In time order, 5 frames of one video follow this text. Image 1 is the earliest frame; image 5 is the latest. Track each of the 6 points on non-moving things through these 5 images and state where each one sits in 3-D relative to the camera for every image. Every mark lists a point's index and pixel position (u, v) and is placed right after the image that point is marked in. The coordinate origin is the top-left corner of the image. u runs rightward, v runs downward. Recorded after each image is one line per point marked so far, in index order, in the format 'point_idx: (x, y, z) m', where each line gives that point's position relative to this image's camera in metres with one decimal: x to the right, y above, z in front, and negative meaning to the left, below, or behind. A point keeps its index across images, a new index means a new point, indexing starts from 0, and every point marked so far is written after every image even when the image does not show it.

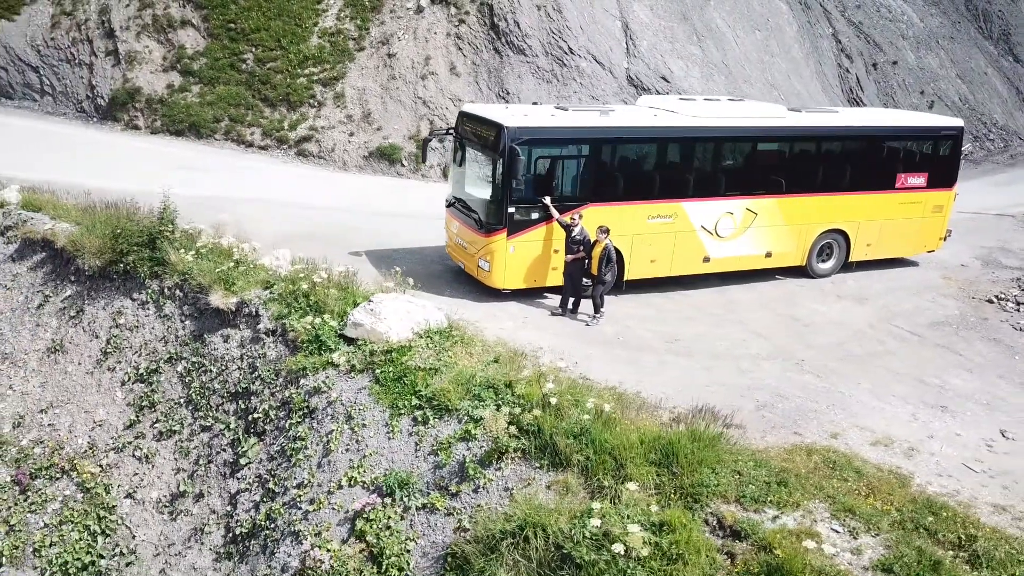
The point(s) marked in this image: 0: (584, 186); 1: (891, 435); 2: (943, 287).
0: (+1.3, +1.8, +14.1) m
1: (+4.8, -1.9, +10.4) m
2: (+9.0, +0.1, +16.9) m
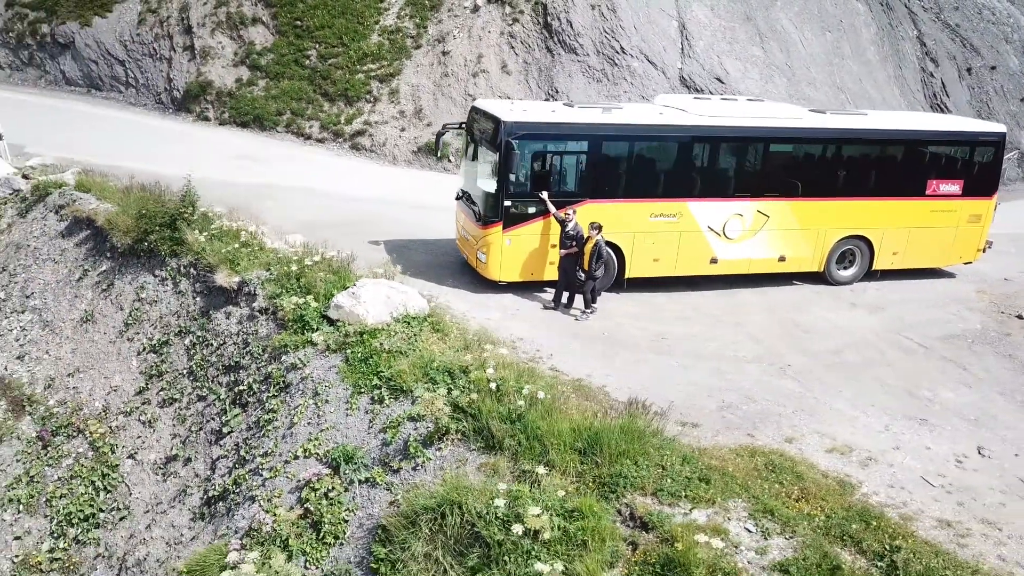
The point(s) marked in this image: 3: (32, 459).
0: (+1.3, +1.9, +14.2) m
1: (+4.2, -1.9, +10.1) m
2: (+9.2, -0.2, +16.1) m
3: (-7.8, -2.8, +13.4) m
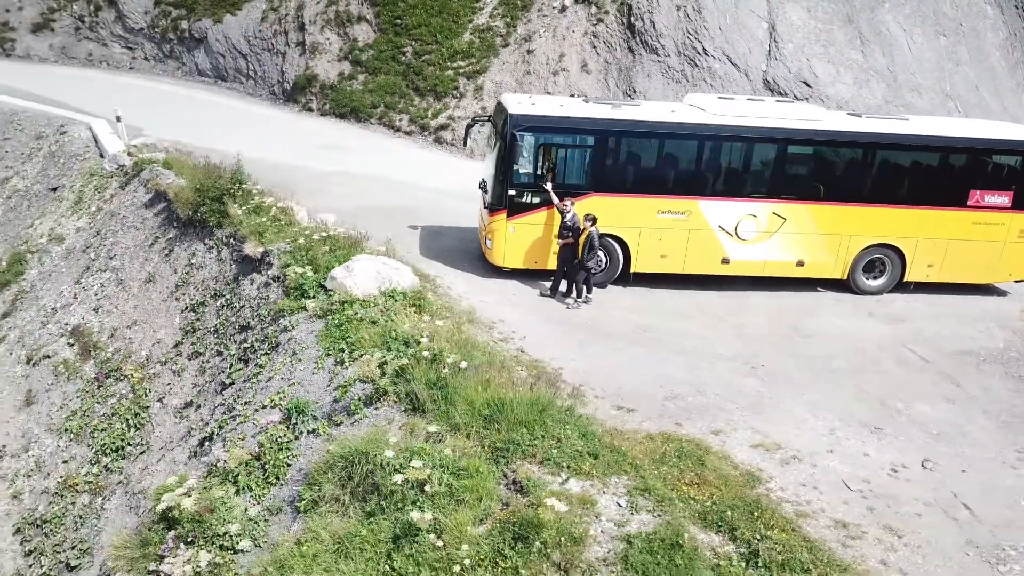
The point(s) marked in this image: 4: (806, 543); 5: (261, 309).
0: (+1.4, +2.0, +14.6) m
1: (+3.4, -1.9, +10.1) m
2: (+9.4, -0.5, +15.1) m
3: (-8.0, -2.0, +15.4) m
4: (+3.0, -2.6, +8.2) m
5: (-4.3, -0.4, +13.8) m
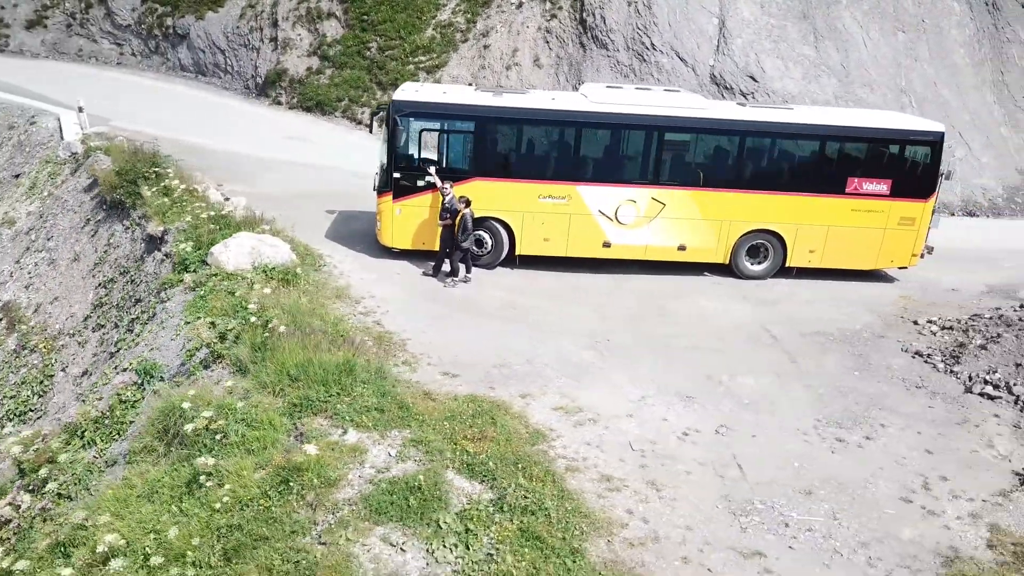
0: (-0.8, +2.4, +15.3) m
1: (+1.0, -1.6, +10.6) m
2: (+7.2, -0.3, +15.5) m
3: (-10.2, -1.6, +16.3) m
4: (+0.5, -2.2, +8.7) m
5: (-6.5, +0.1, +14.6) m
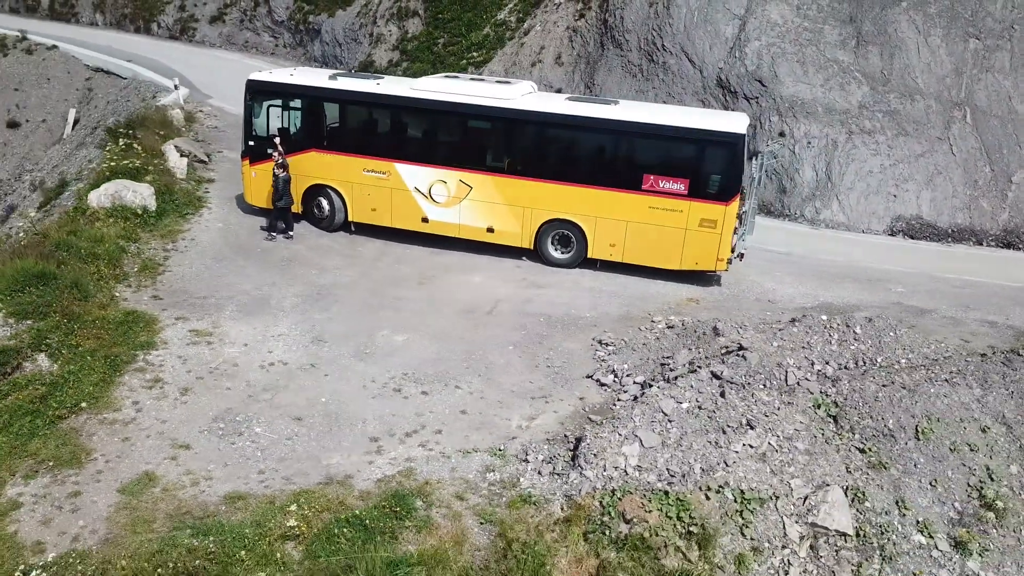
0: (-4.4, +3.3, +17.5) m
1: (-4.5, -0.7, +12.7) m
2: (+2.9, -0.2, +15.4) m
3: (-13.4, +0.4, +21.4) m
4: (-5.6, -1.3, +11.0) m
5: (-10.2, +1.7, +18.6) m
